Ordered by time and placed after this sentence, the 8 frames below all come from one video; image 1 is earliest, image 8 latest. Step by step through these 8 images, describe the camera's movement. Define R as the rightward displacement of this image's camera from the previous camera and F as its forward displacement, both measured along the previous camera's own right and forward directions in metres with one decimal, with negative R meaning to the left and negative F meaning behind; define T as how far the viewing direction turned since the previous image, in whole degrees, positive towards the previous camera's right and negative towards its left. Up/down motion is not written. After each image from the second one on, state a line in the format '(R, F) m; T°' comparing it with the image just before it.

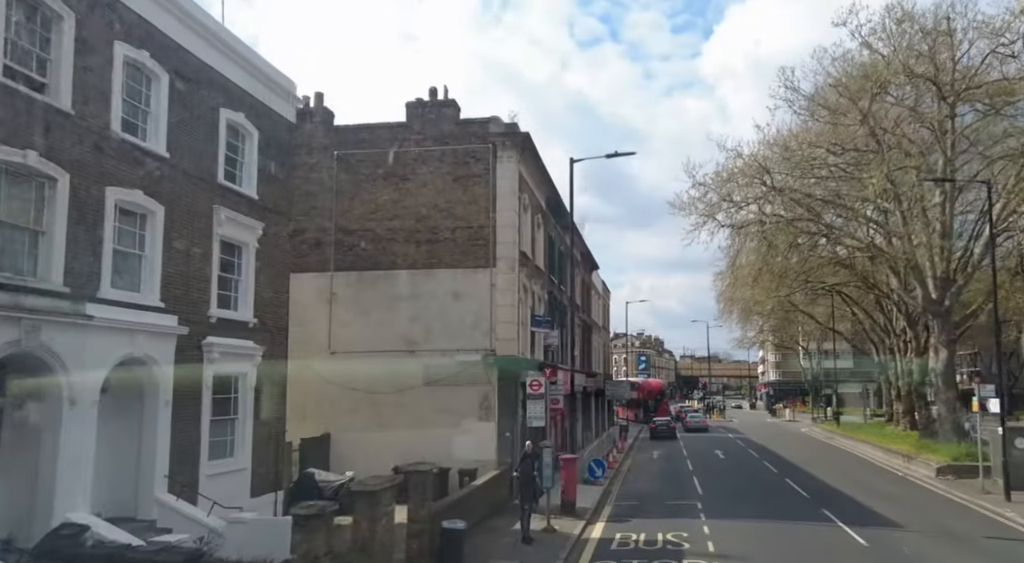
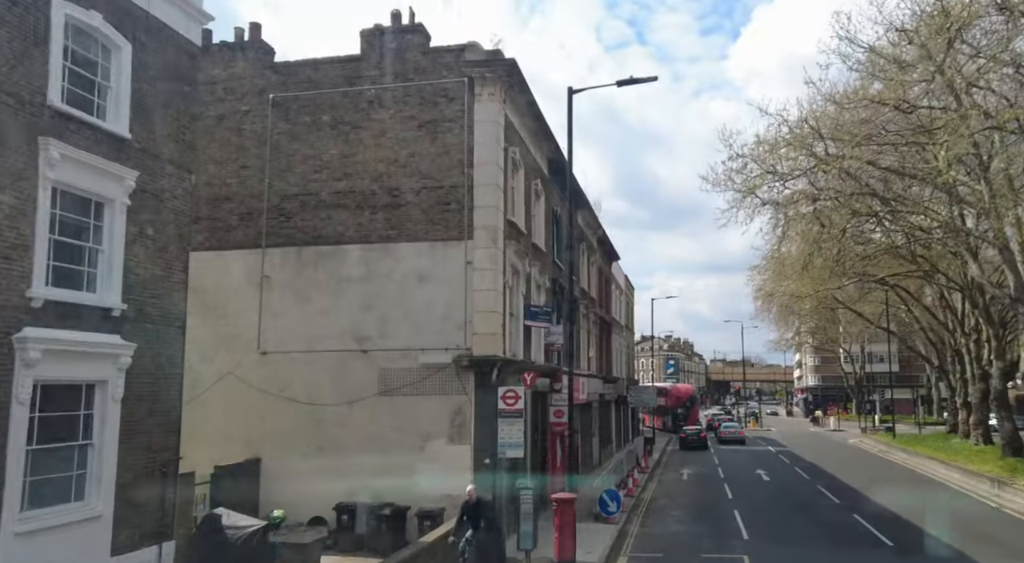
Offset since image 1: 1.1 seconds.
(+0.9, +5.2) m; -2°
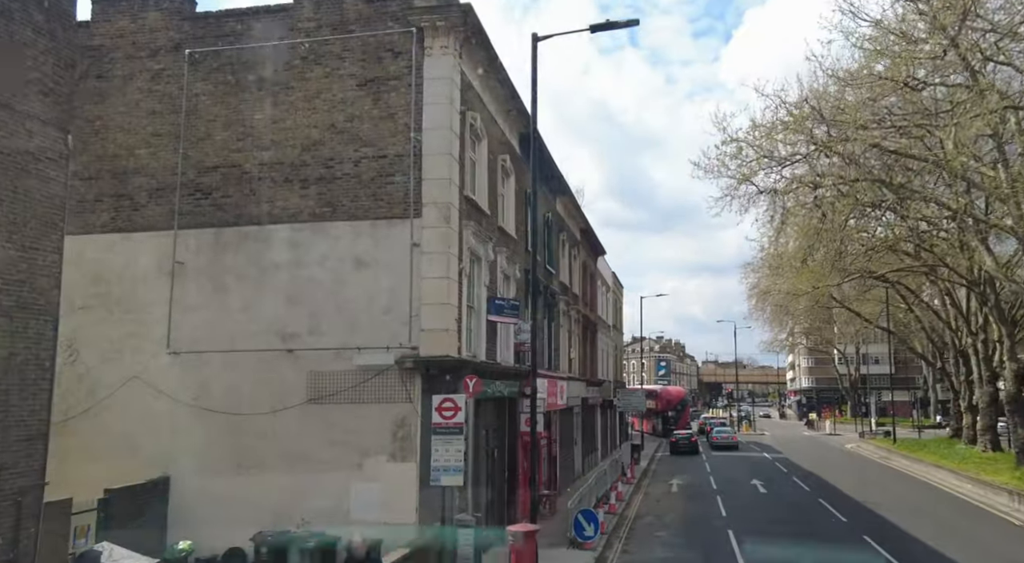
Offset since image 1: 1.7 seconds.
(+0.6, +2.6) m; +1°
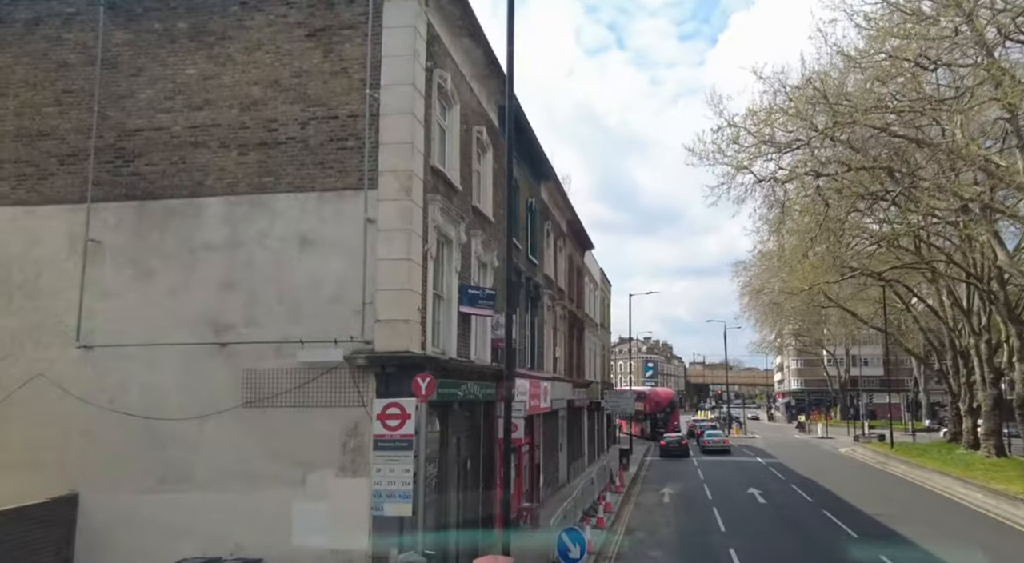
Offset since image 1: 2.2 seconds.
(+0.2, +2.1) m; +1°
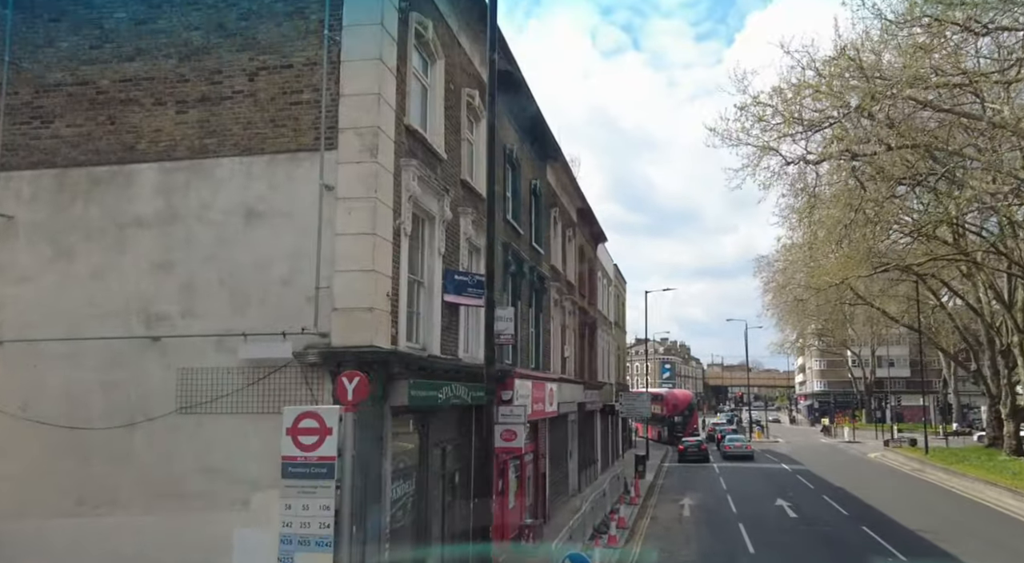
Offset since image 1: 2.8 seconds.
(+0.3, +2.1) m; -1°
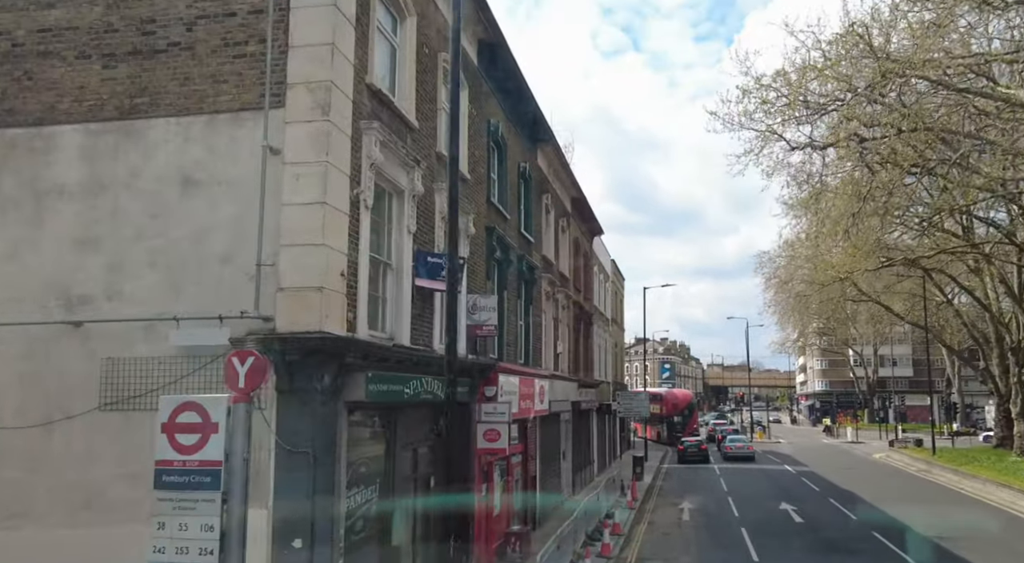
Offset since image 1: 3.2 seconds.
(+0.3, +1.2) m; 0°
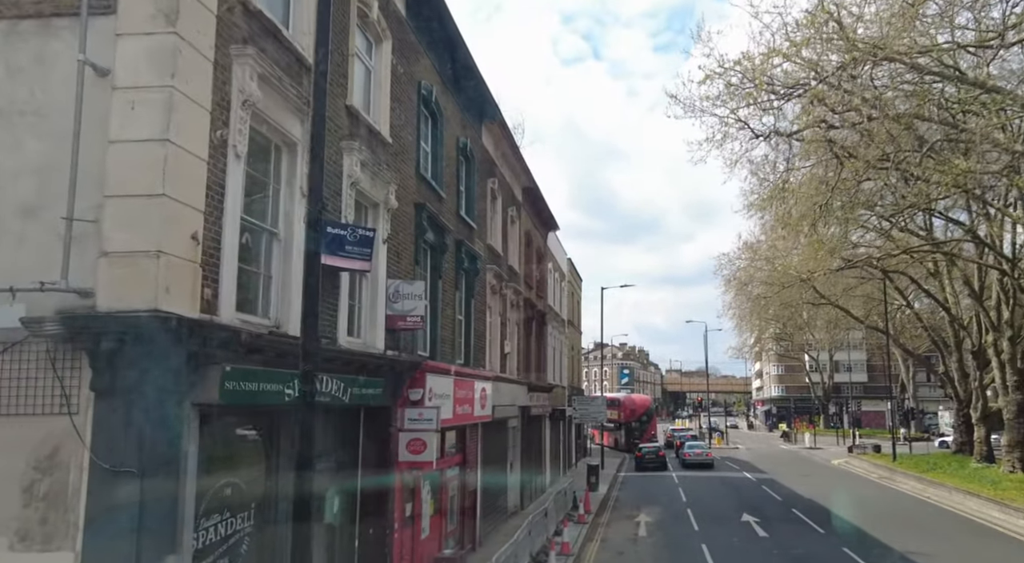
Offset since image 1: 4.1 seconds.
(+0.4, +1.9) m; +3°
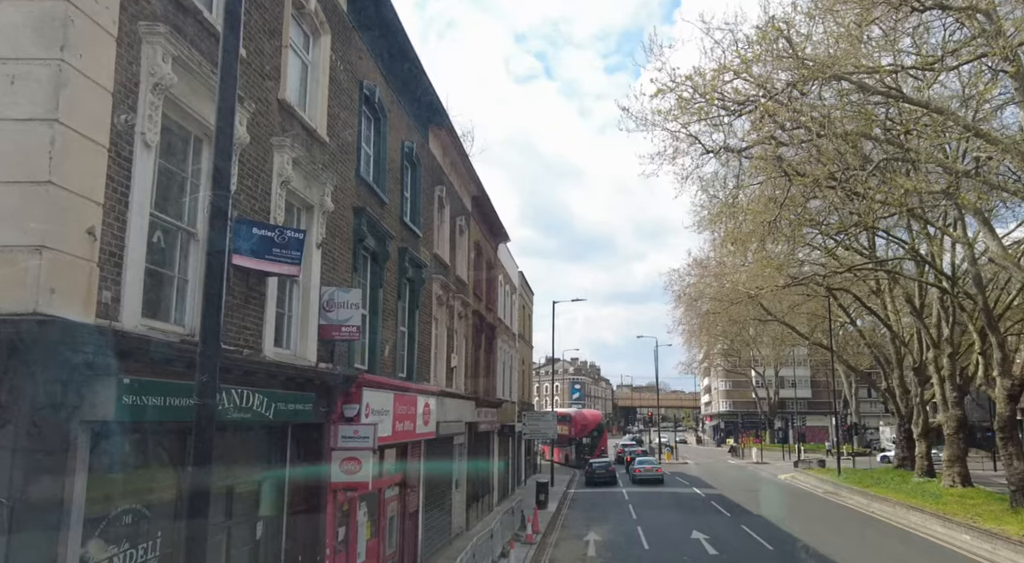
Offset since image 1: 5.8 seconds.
(+0.1, +0.6) m; +3°
